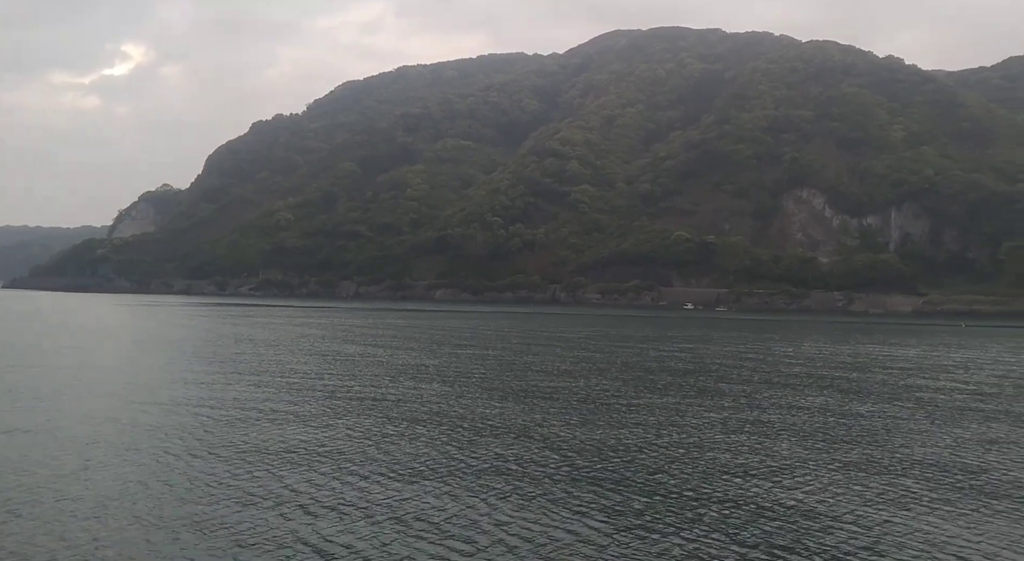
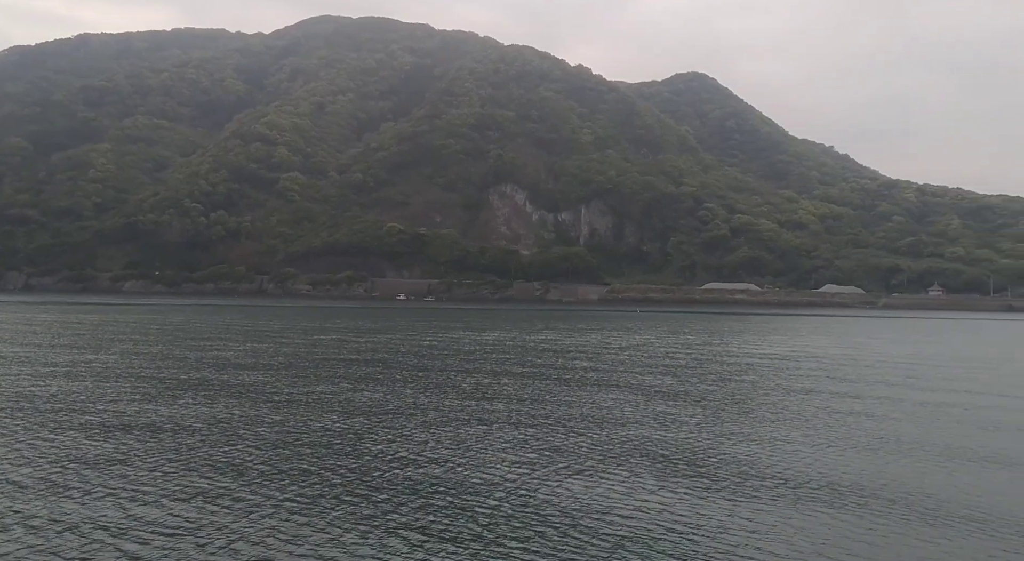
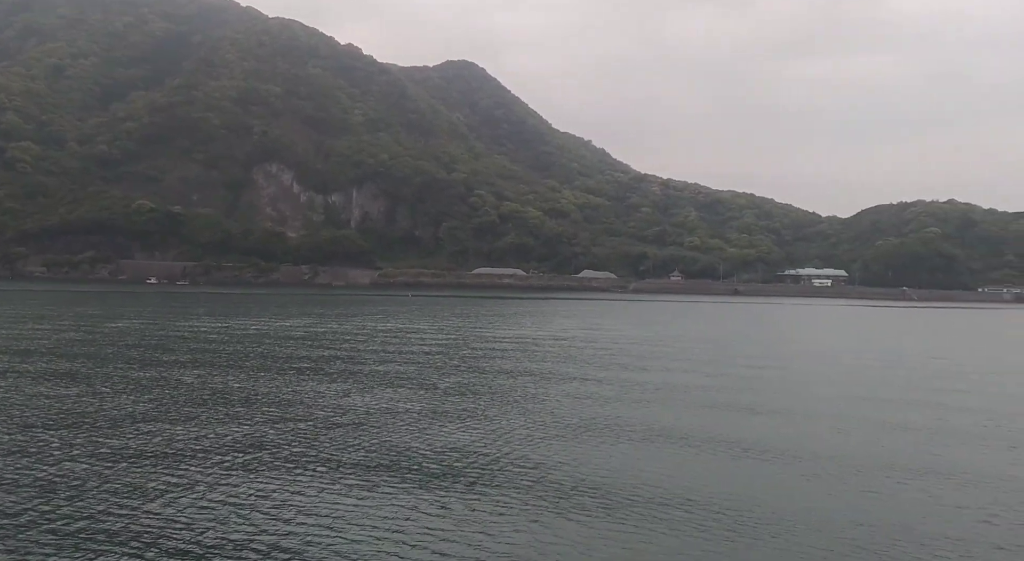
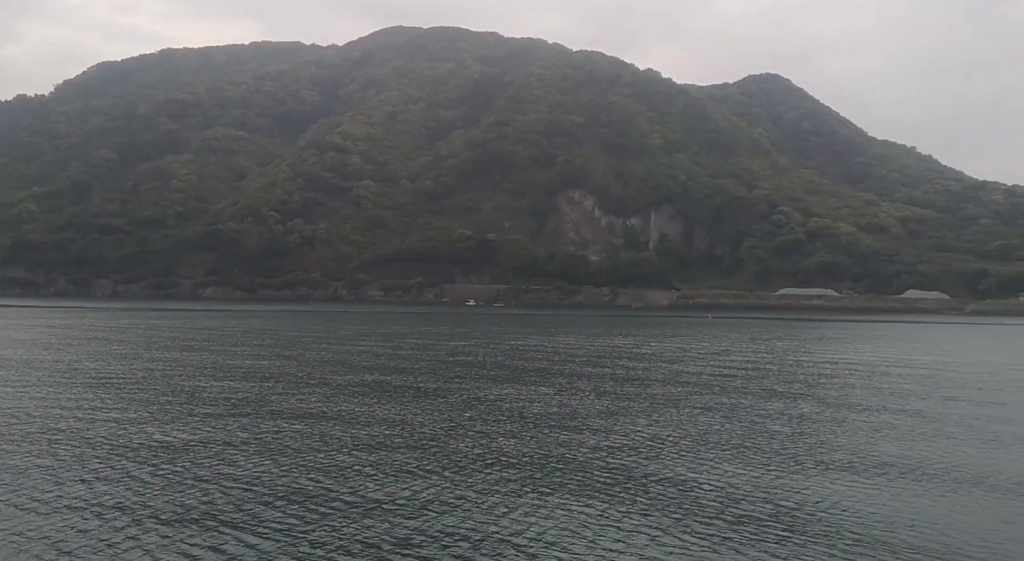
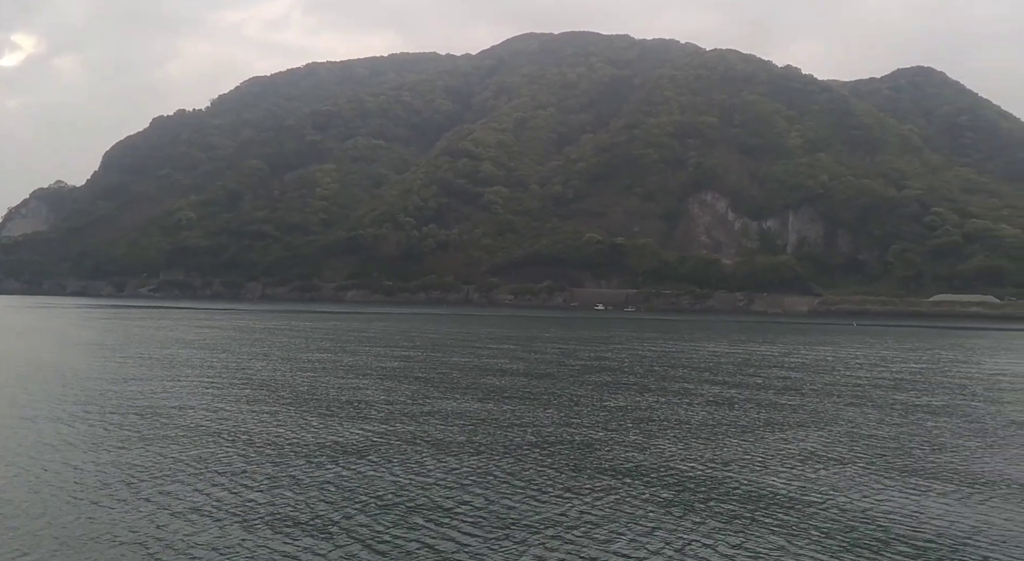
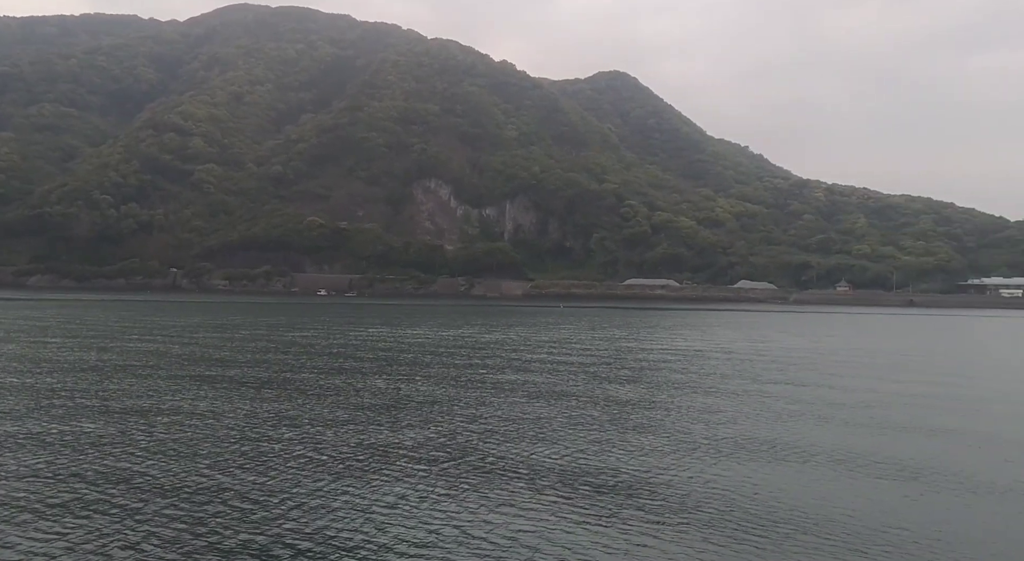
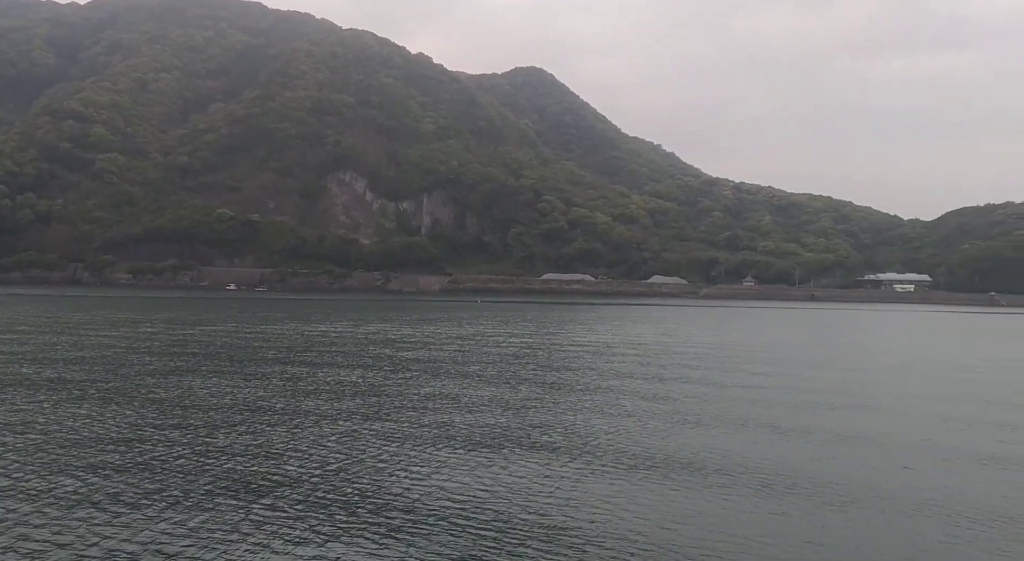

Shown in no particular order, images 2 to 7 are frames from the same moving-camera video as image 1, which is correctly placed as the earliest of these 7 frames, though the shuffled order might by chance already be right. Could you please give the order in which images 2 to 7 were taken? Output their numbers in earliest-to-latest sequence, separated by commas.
5, 4, 2, 6, 7, 3
